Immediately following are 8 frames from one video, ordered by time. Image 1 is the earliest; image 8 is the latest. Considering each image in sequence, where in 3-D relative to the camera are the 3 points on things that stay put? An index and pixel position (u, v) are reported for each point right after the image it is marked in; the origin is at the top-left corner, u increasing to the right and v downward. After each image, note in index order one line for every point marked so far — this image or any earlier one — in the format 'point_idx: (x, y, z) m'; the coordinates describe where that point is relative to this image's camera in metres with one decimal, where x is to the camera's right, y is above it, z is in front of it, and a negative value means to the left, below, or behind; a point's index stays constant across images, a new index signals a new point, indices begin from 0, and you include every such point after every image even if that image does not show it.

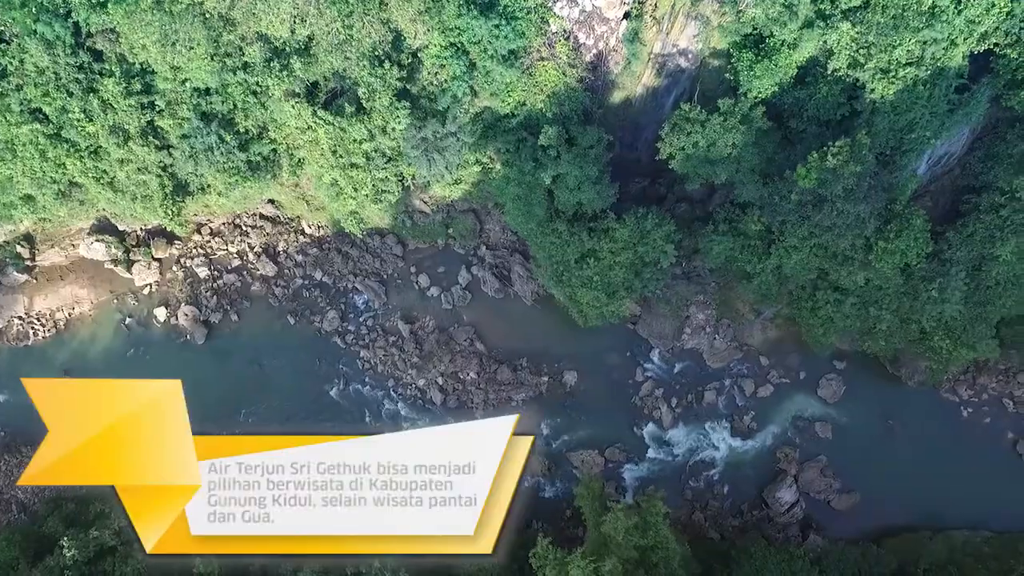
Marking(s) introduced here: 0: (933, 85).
0: (+8.7, +4.2, +19.2) m
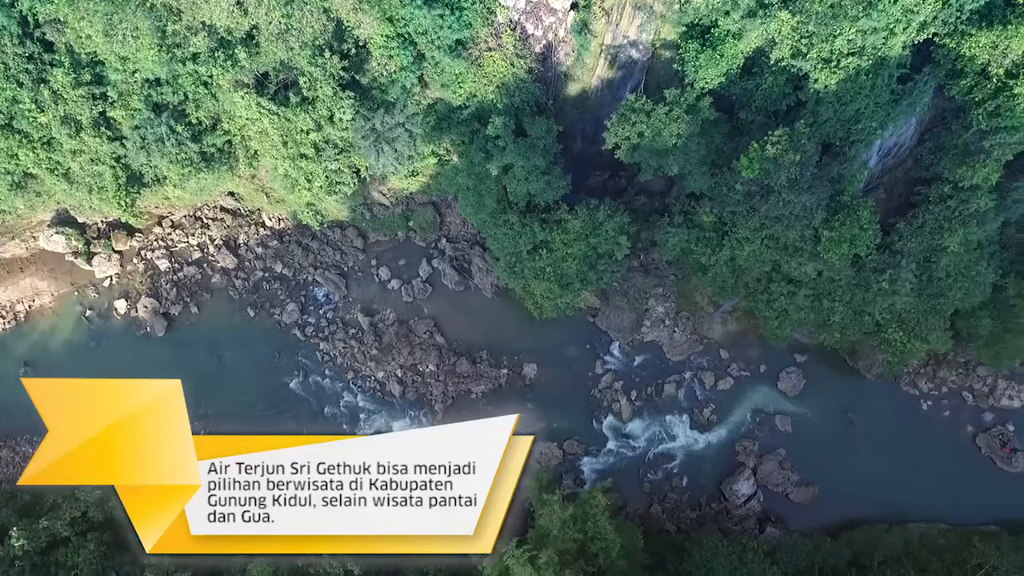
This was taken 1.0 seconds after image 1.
0: (+7.5, +4.4, +19.2) m
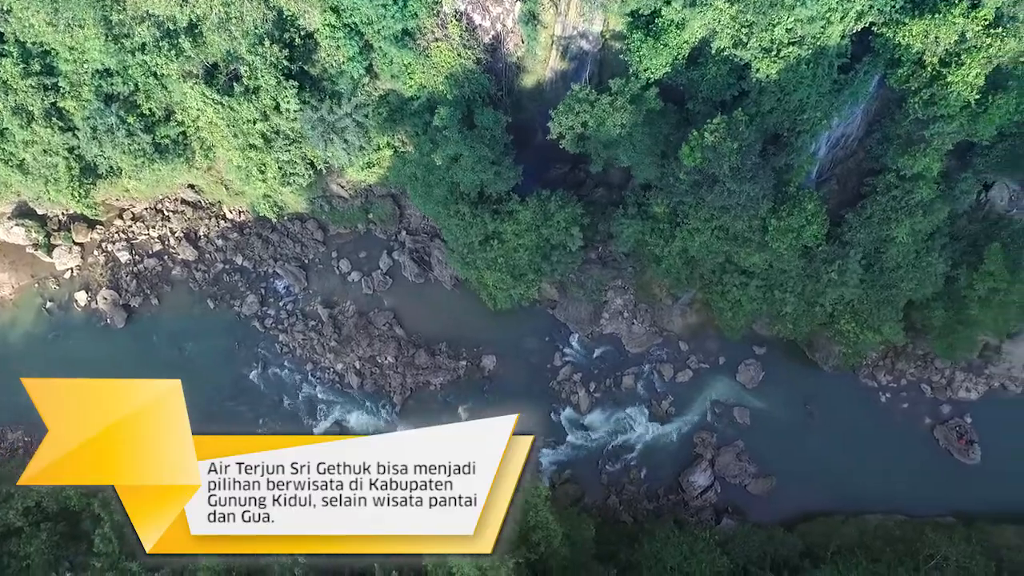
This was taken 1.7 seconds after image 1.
0: (+6.3, +4.6, +19.3) m
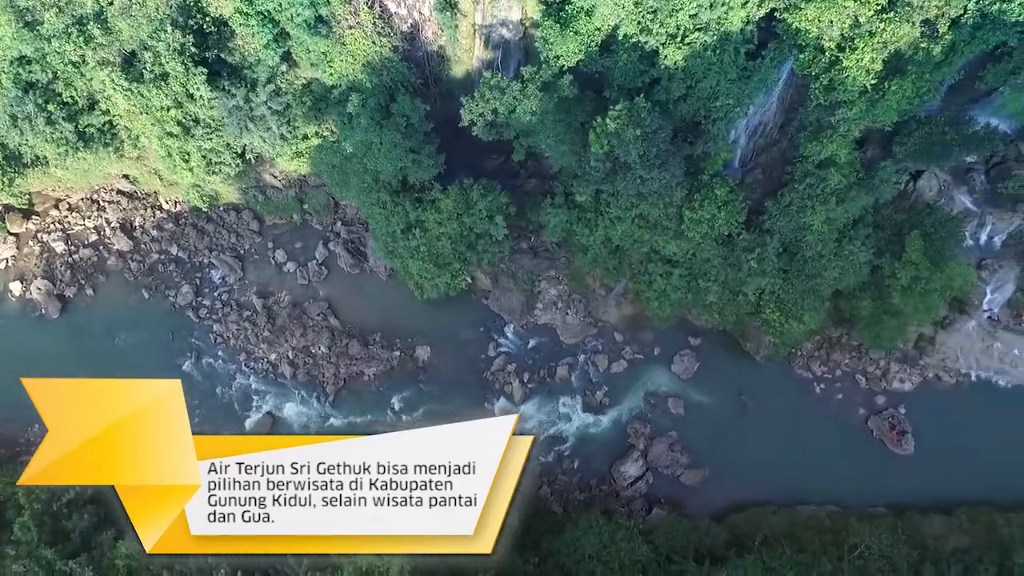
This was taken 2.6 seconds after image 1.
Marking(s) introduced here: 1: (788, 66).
0: (+4.4, +4.9, +19.3) m
1: (+6.0, +4.7, +20.3) m
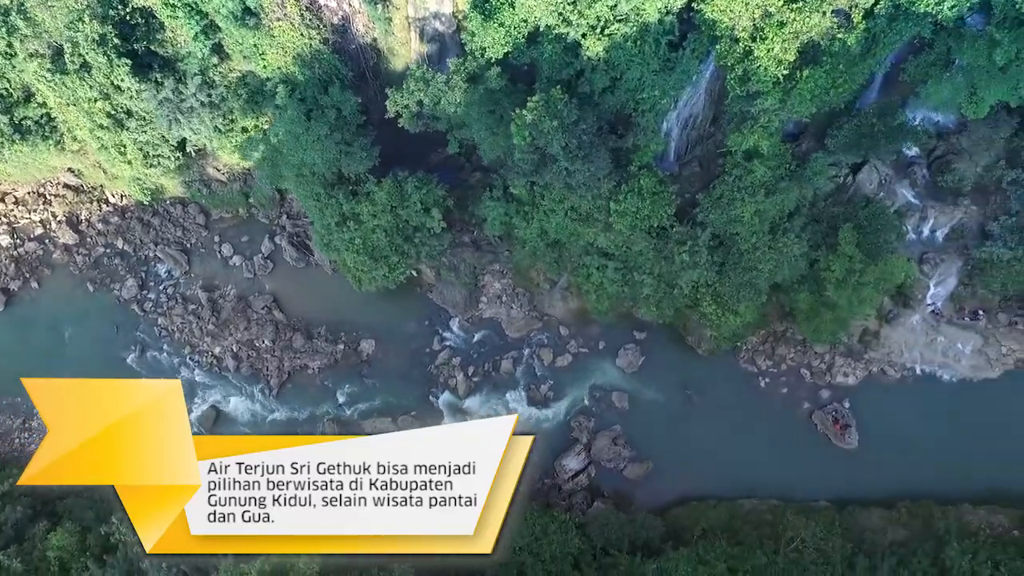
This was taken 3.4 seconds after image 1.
0: (+2.7, +5.1, +19.3) m
1: (+4.3, +4.8, +20.3) m
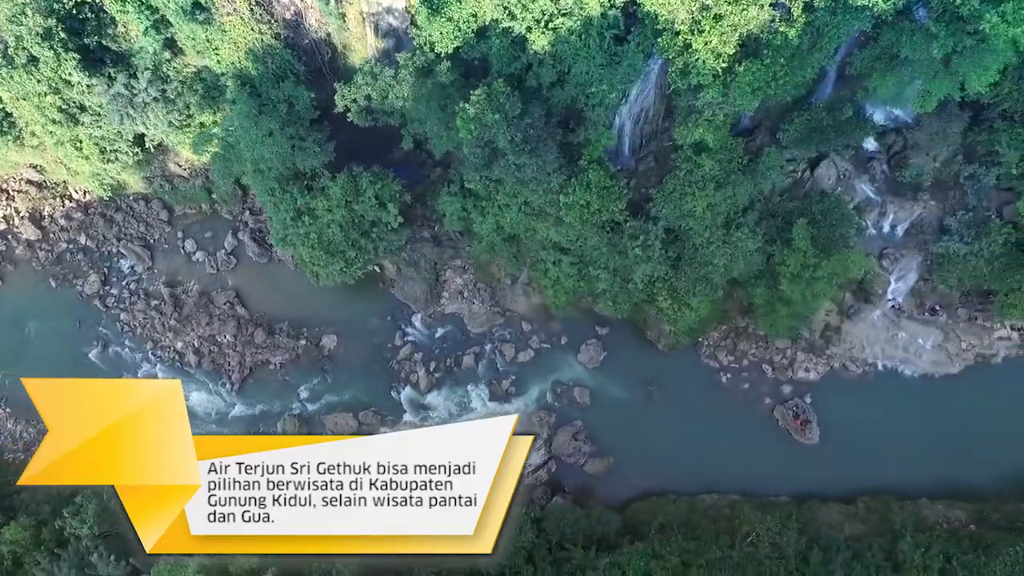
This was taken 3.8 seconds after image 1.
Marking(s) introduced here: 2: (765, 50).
0: (+1.6, +5.2, +19.3) m
1: (+3.2, +5.0, +20.3) m
2: (+4.9, +4.6, +18.0) m
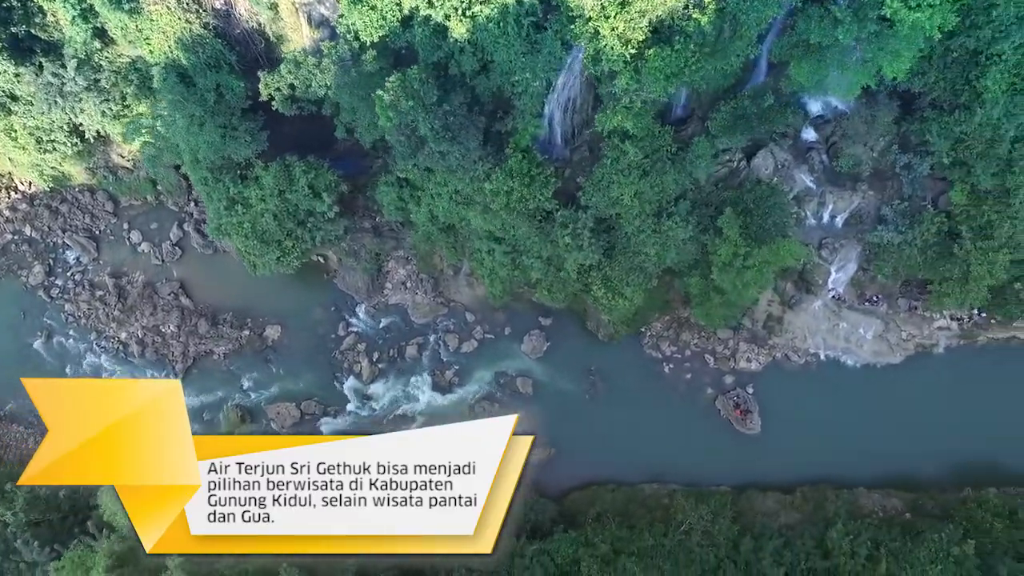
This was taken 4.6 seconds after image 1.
0: (-0.1, +5.5, +19.4) m
1: (+1.5, +5.3, +20.4) m
2: (+3.2, +4.9, +18.1) m
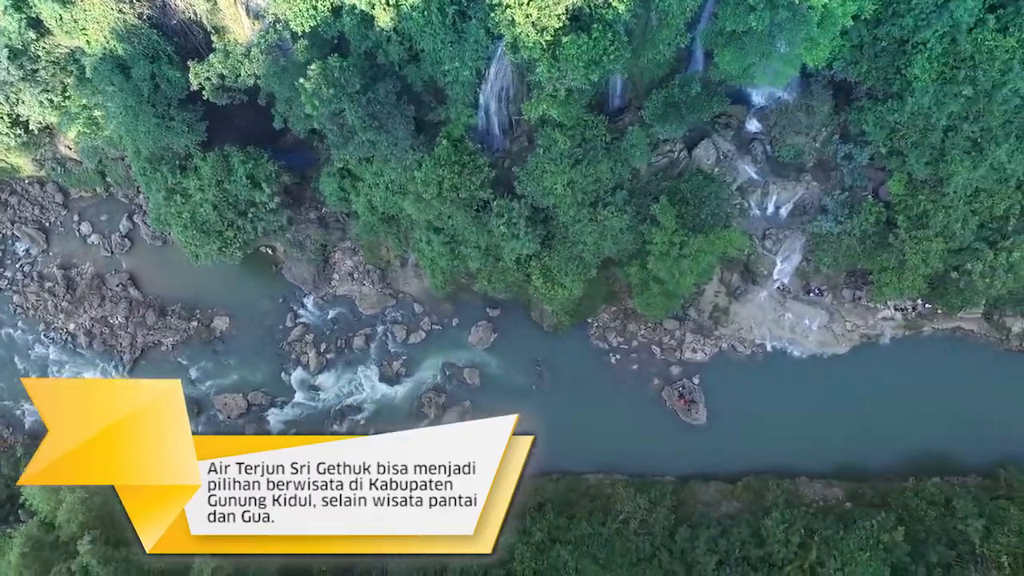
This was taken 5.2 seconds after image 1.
0: (-1.7, +5.8, +19.5) m
1: (-0.1, +5.5, +20.5) m
2: (+1.6, +5.2, +18.2) m
